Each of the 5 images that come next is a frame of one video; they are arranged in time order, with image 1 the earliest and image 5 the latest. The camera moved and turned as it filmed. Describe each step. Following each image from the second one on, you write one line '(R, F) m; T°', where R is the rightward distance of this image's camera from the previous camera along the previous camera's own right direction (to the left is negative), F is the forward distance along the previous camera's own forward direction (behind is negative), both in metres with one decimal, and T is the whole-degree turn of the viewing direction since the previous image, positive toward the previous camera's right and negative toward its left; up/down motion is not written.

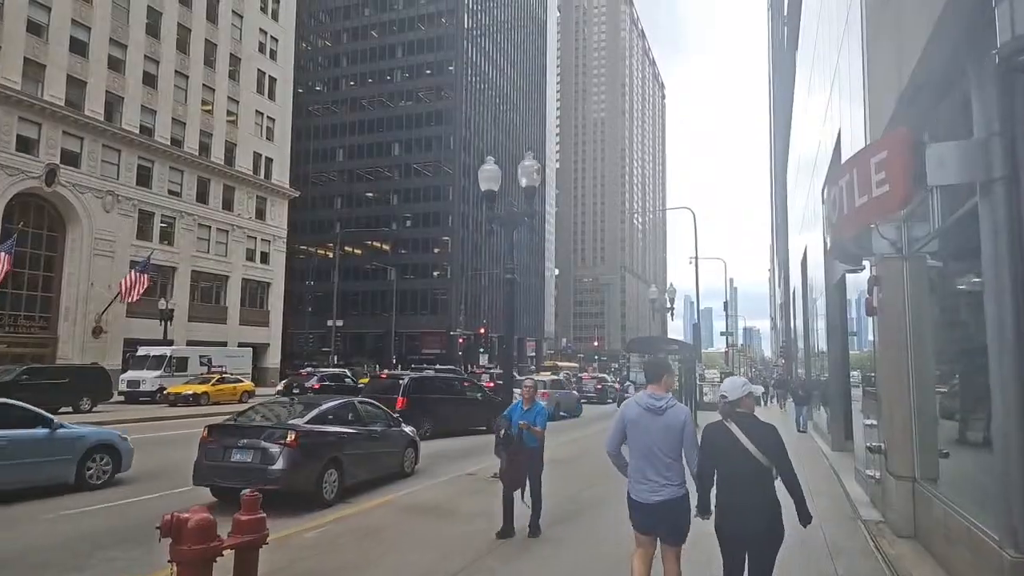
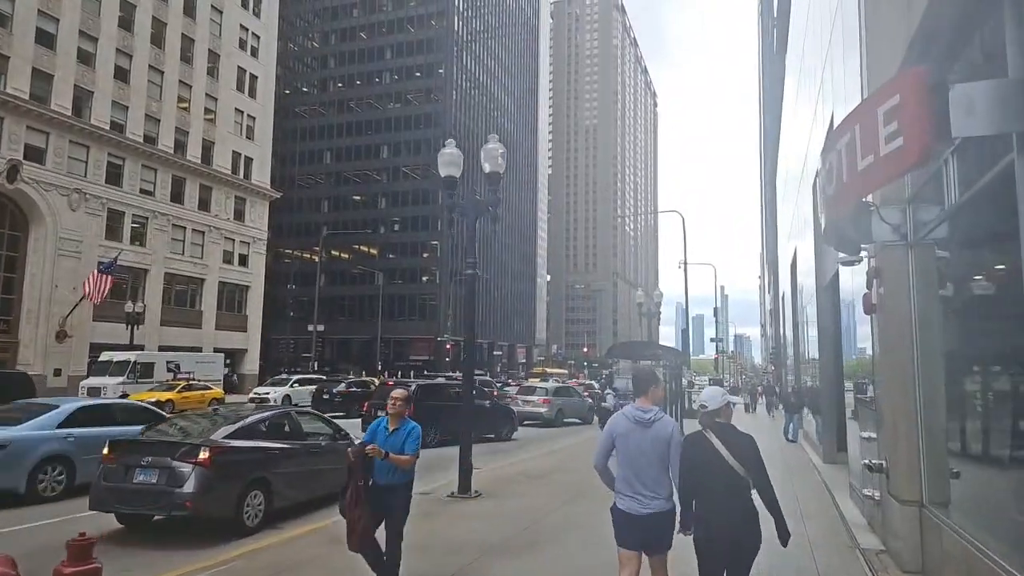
(+0.5, +1.1) m; +1°
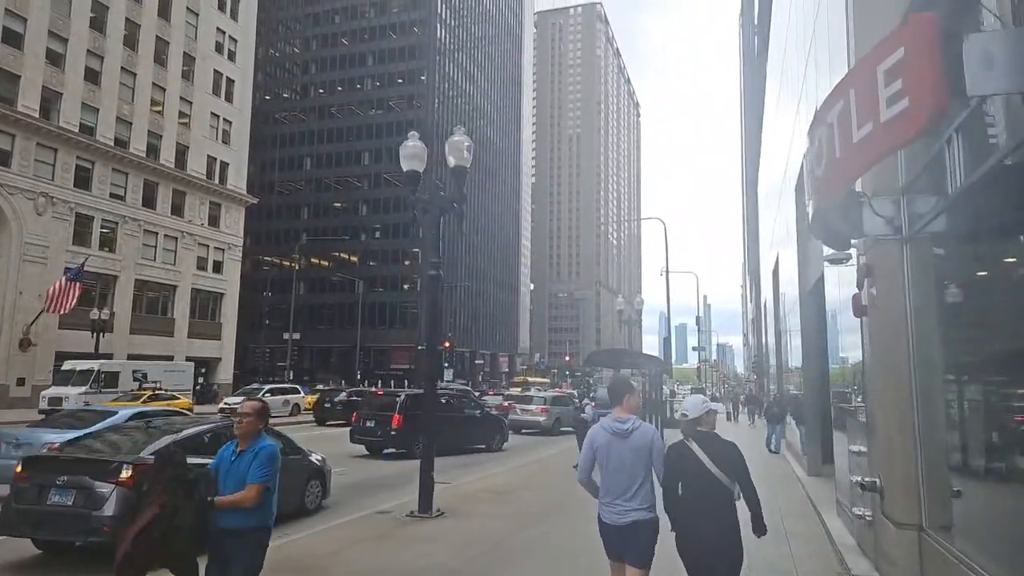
(+0.3, +0.6) m; +1°
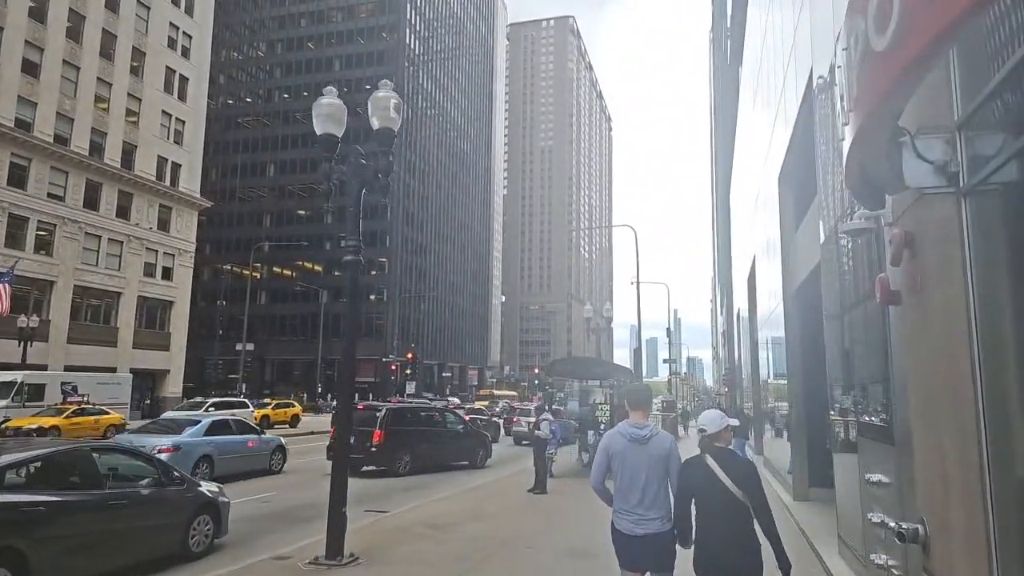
(+0.4, +1.6) m; +2°
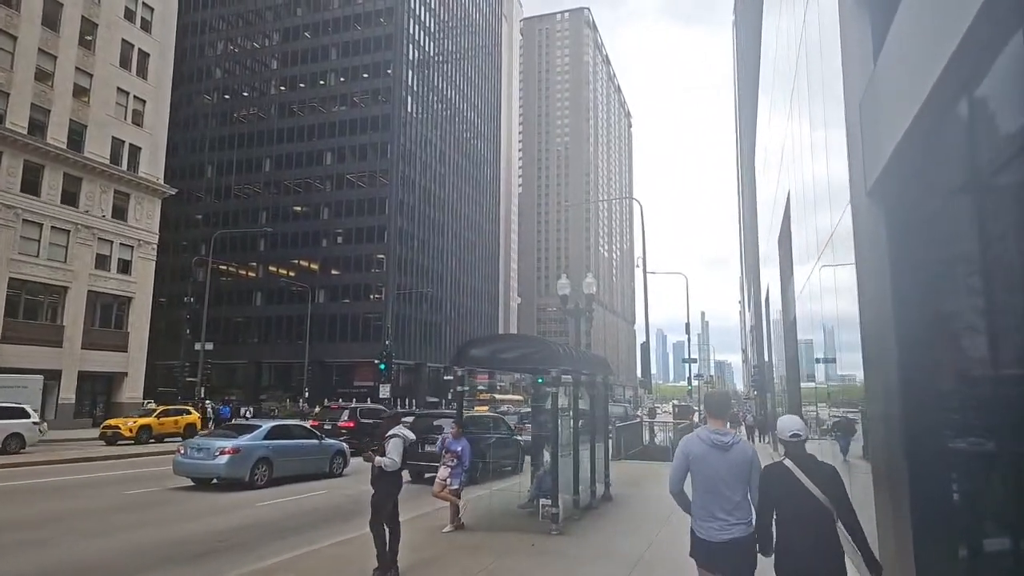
(+1.9, +5.4) m; -2°
